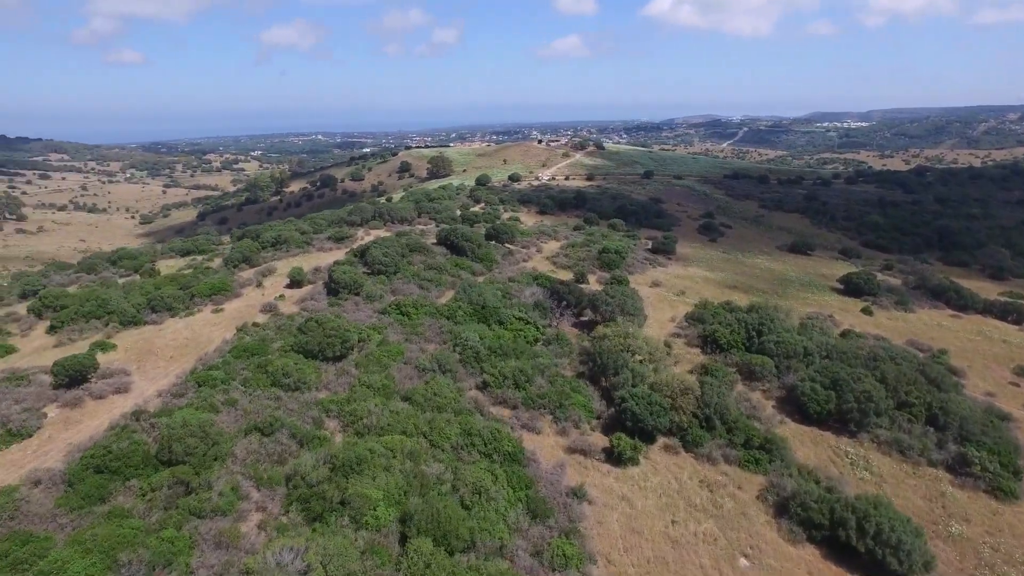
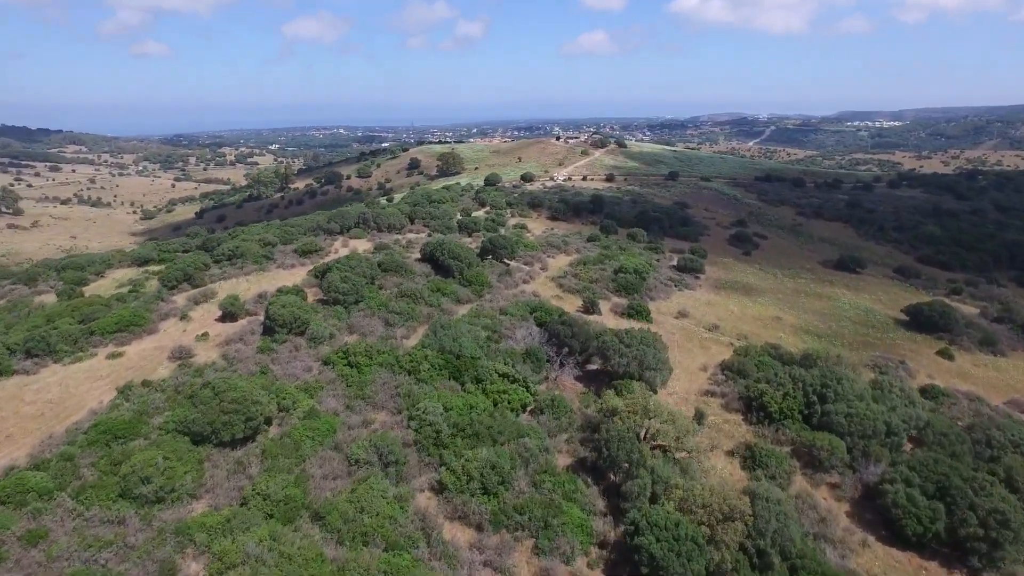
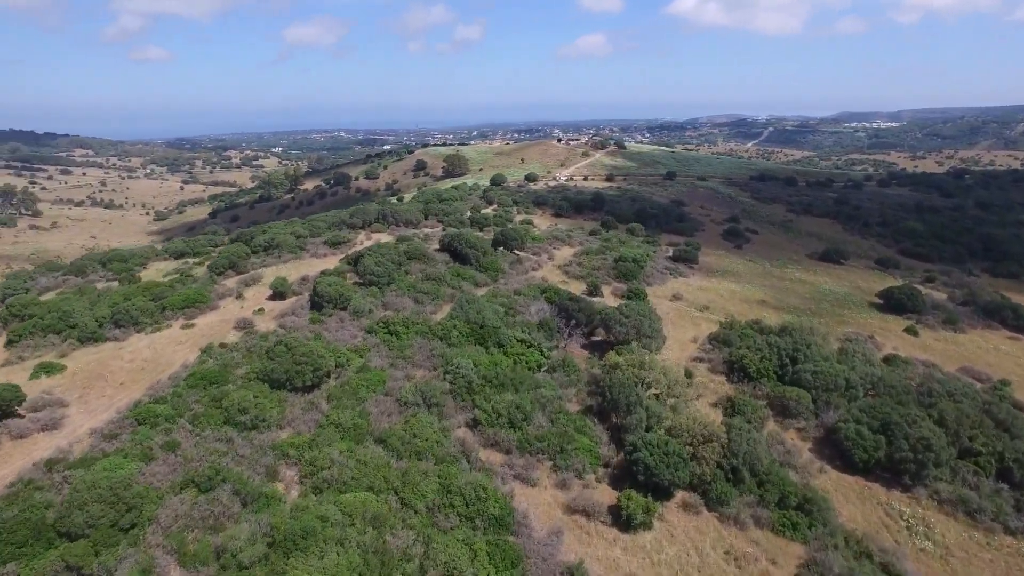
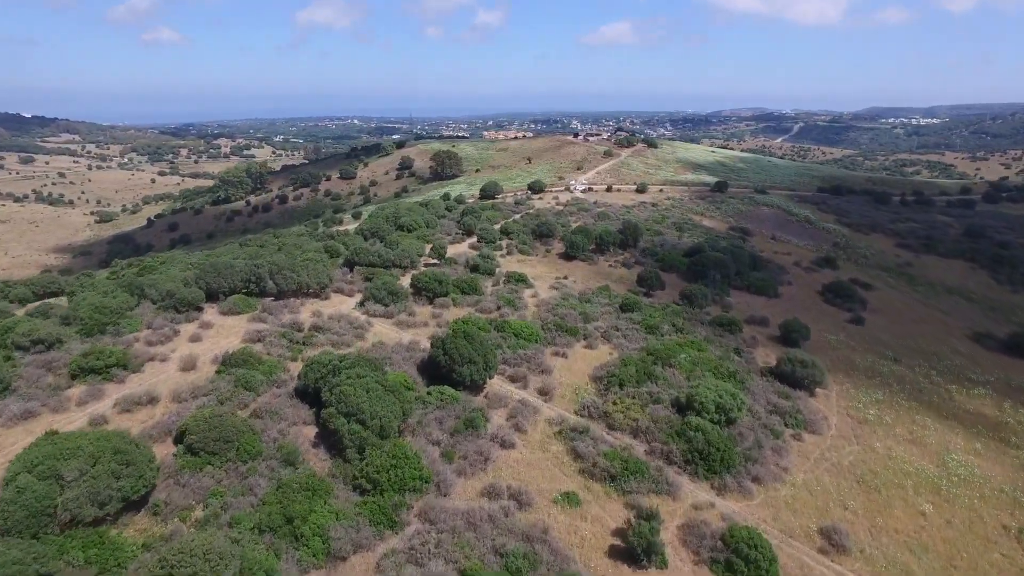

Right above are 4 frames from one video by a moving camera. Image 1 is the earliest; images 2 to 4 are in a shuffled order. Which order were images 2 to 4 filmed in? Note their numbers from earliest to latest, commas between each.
3, 2, 4
